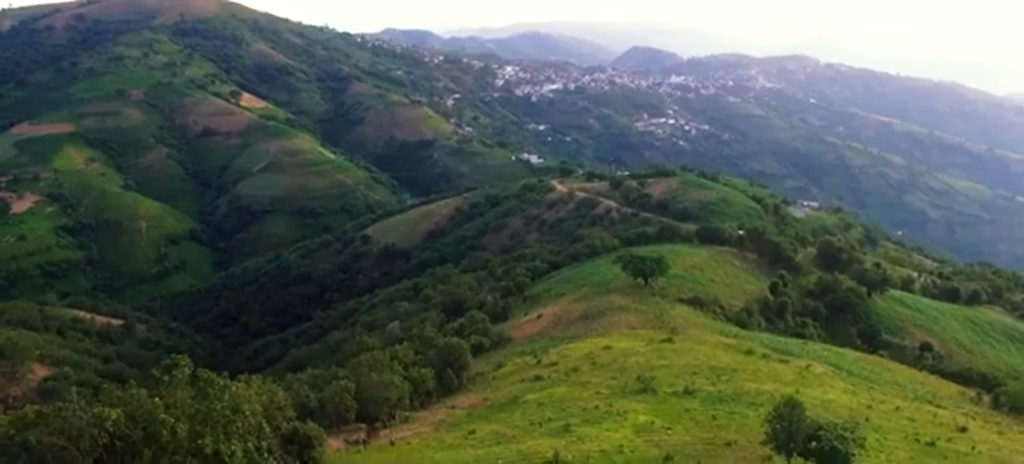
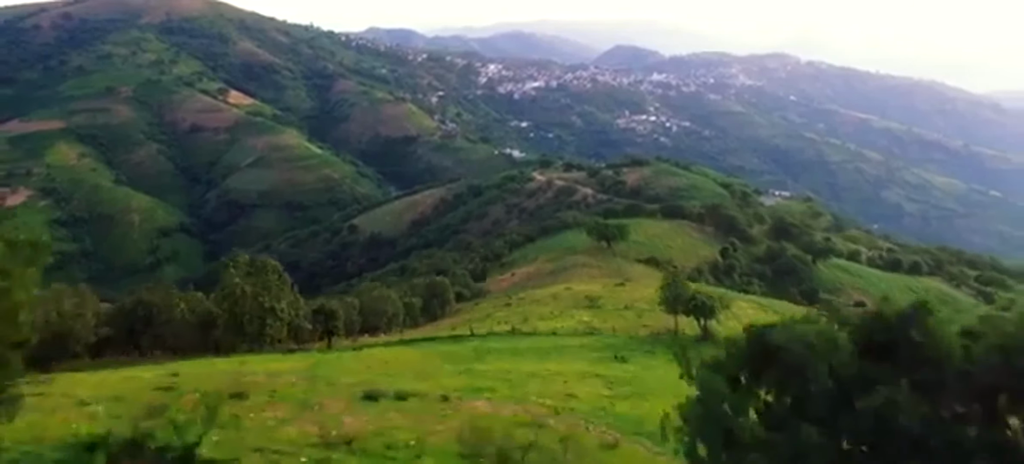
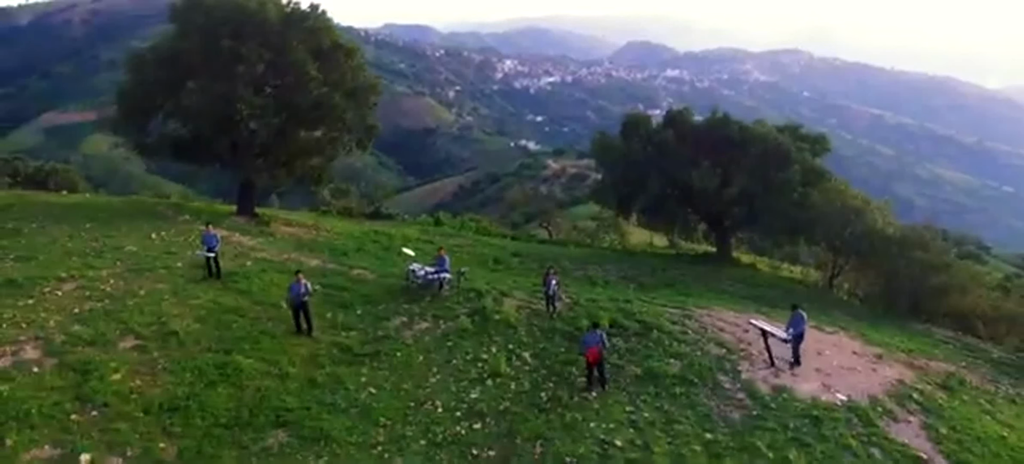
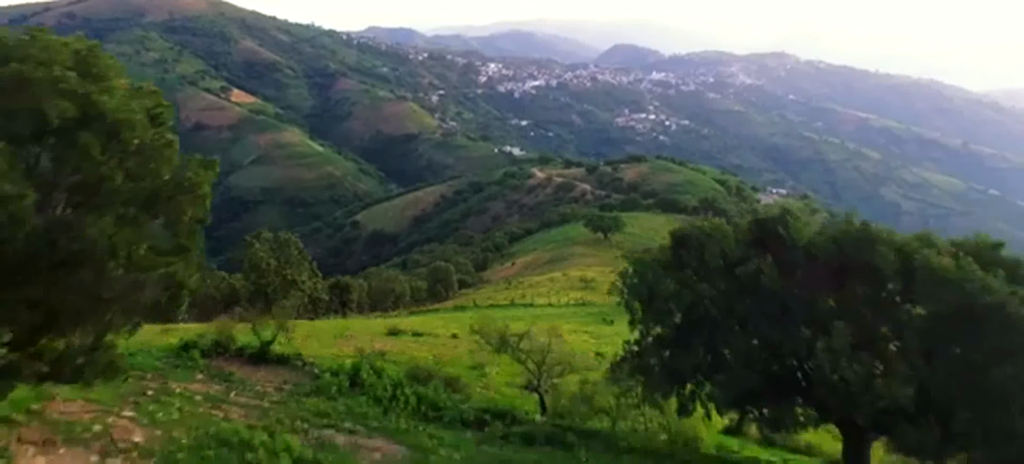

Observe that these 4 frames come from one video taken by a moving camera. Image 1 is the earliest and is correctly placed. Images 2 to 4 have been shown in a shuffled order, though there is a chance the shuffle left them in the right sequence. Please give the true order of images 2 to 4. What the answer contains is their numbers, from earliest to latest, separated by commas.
2, 4, 3
